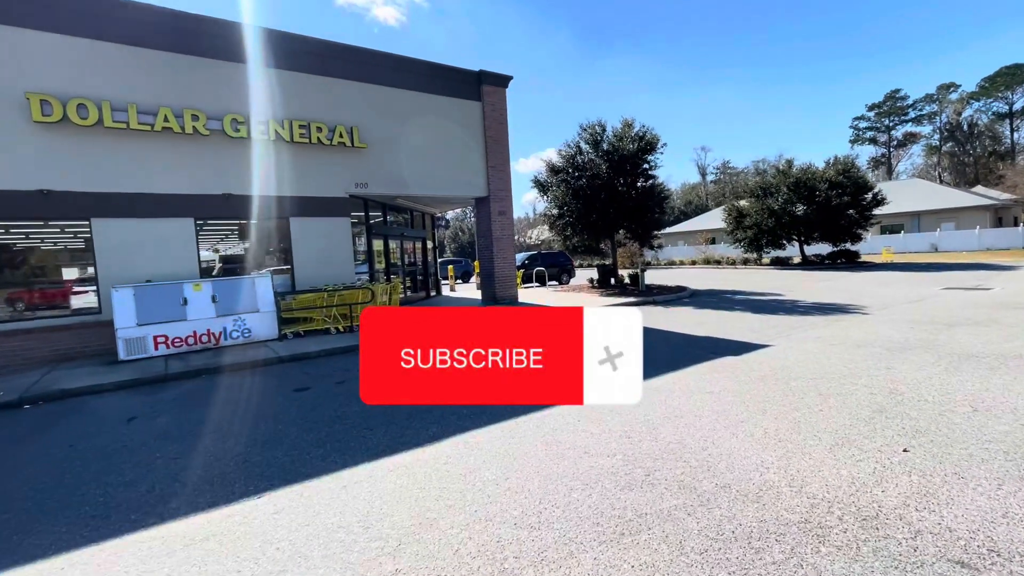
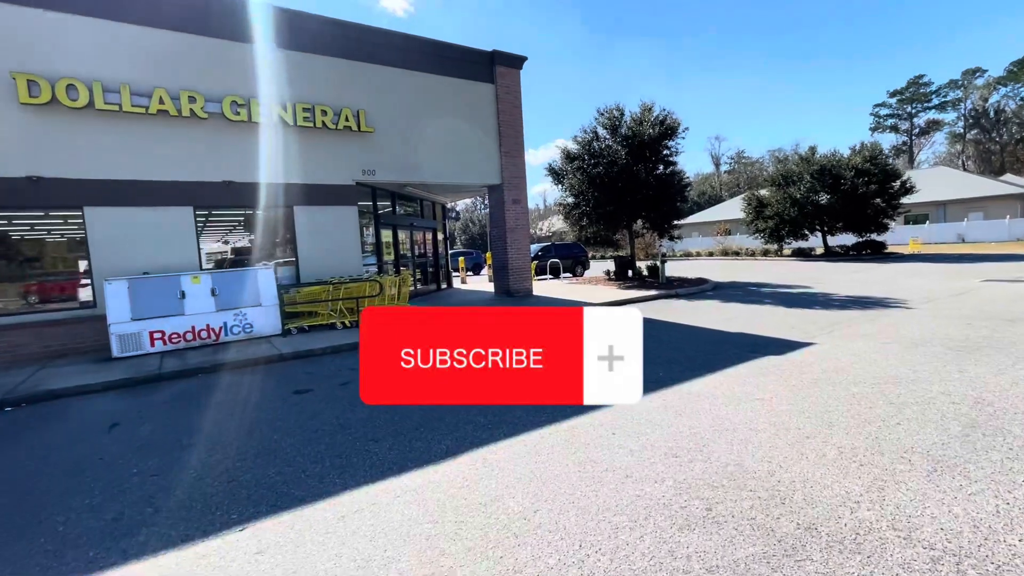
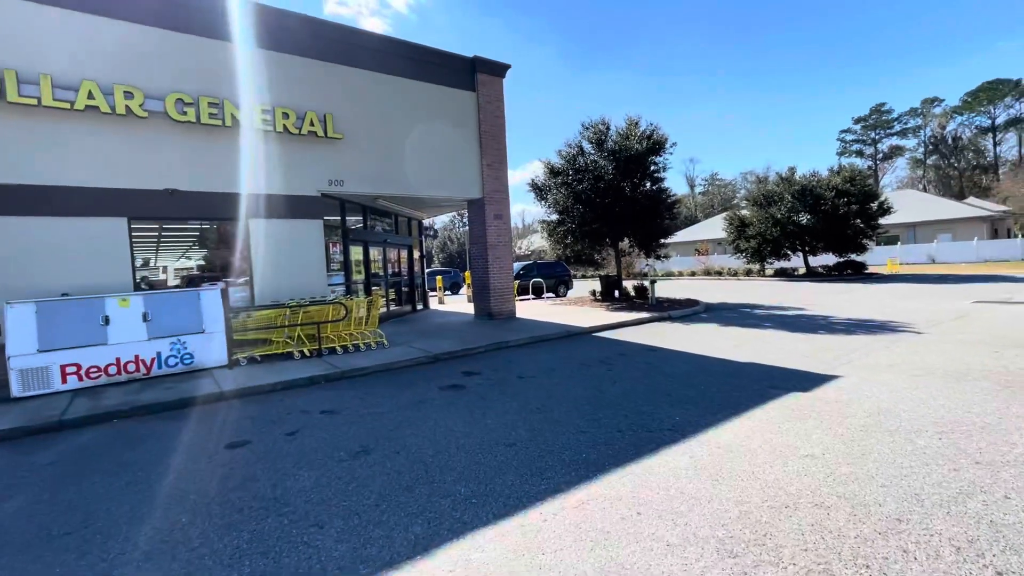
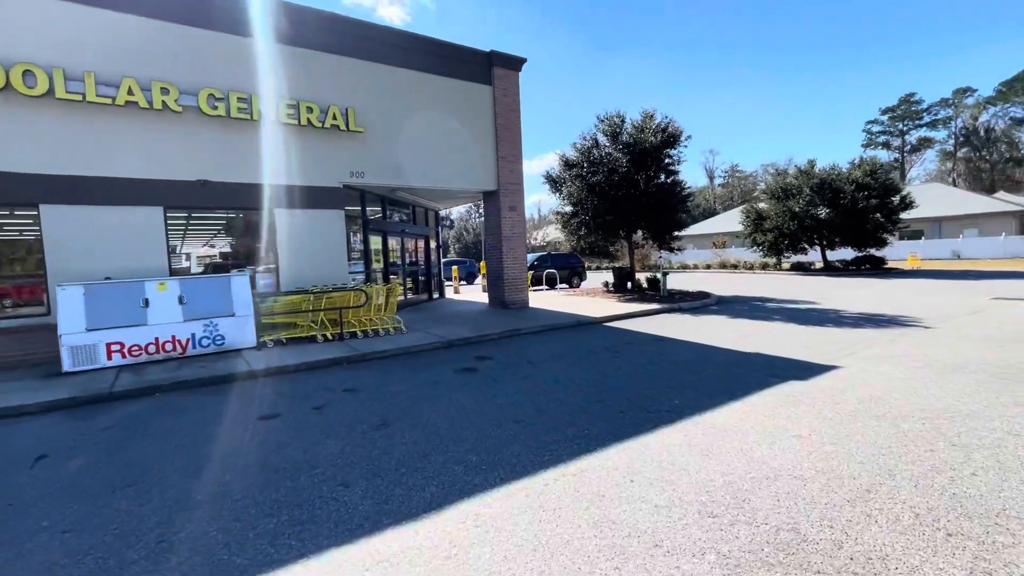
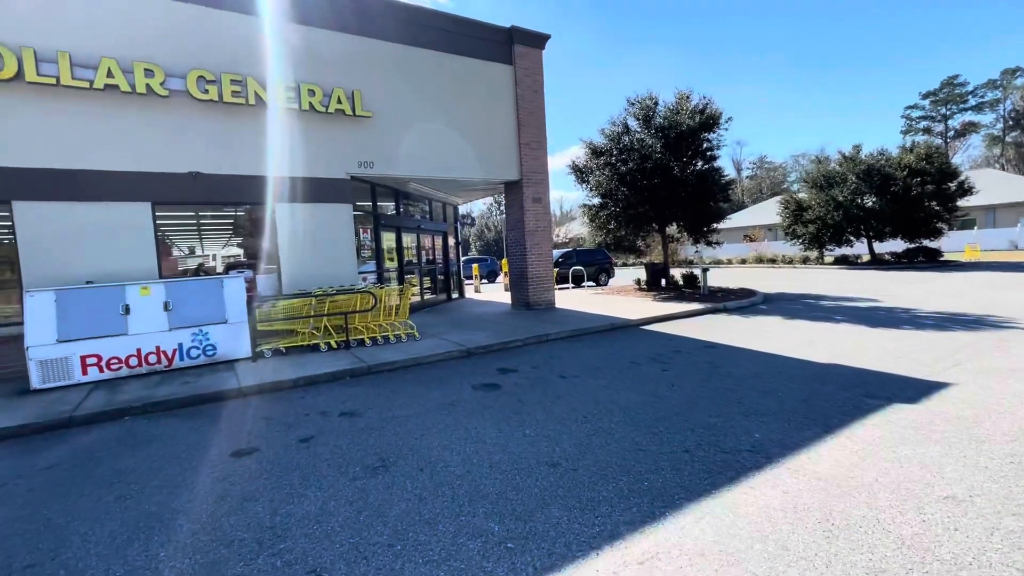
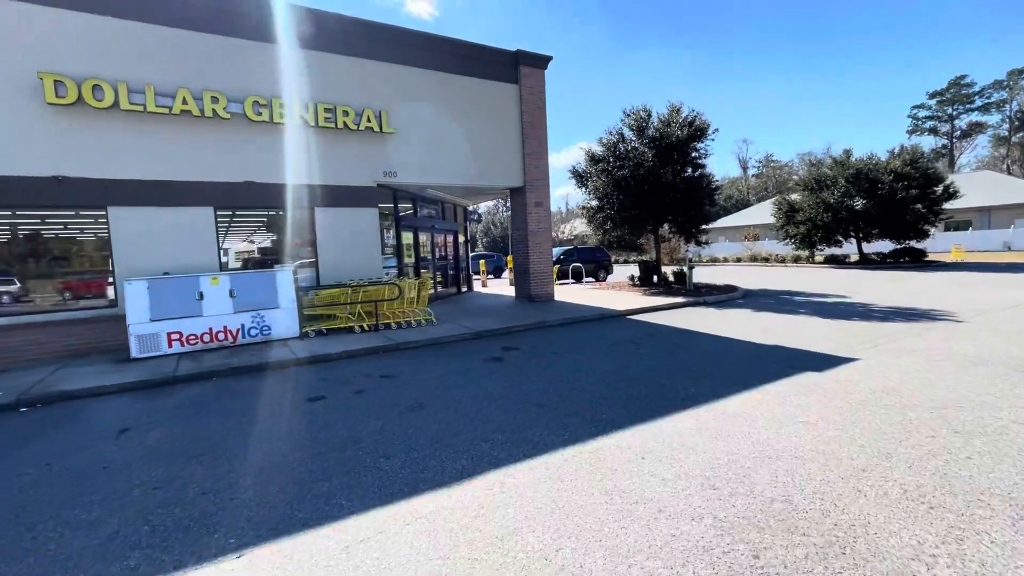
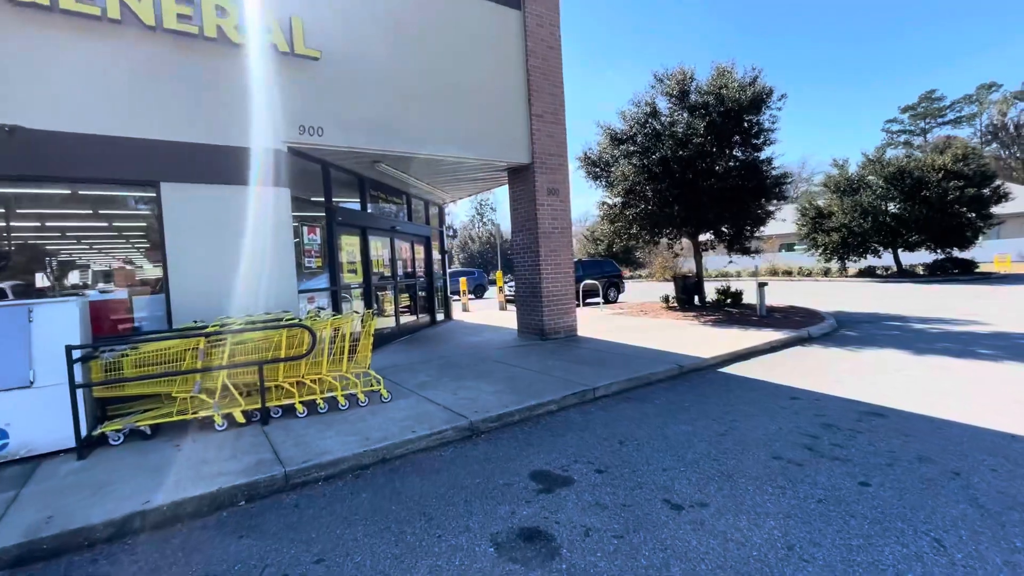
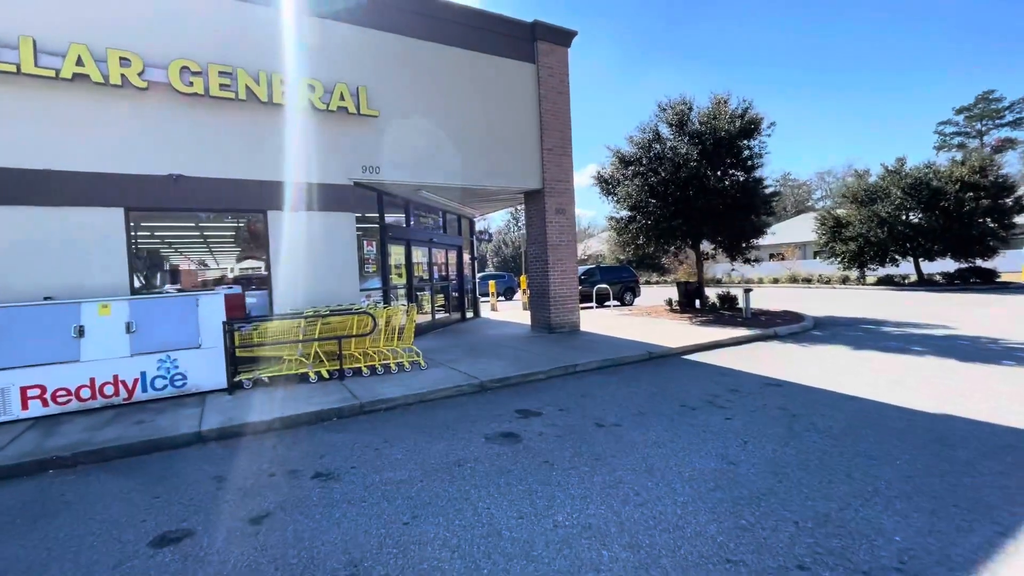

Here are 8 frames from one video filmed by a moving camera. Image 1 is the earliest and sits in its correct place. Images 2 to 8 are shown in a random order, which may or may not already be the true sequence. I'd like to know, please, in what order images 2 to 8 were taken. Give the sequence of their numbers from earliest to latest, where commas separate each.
2, 6, 4, 3, 5, 8, 7
